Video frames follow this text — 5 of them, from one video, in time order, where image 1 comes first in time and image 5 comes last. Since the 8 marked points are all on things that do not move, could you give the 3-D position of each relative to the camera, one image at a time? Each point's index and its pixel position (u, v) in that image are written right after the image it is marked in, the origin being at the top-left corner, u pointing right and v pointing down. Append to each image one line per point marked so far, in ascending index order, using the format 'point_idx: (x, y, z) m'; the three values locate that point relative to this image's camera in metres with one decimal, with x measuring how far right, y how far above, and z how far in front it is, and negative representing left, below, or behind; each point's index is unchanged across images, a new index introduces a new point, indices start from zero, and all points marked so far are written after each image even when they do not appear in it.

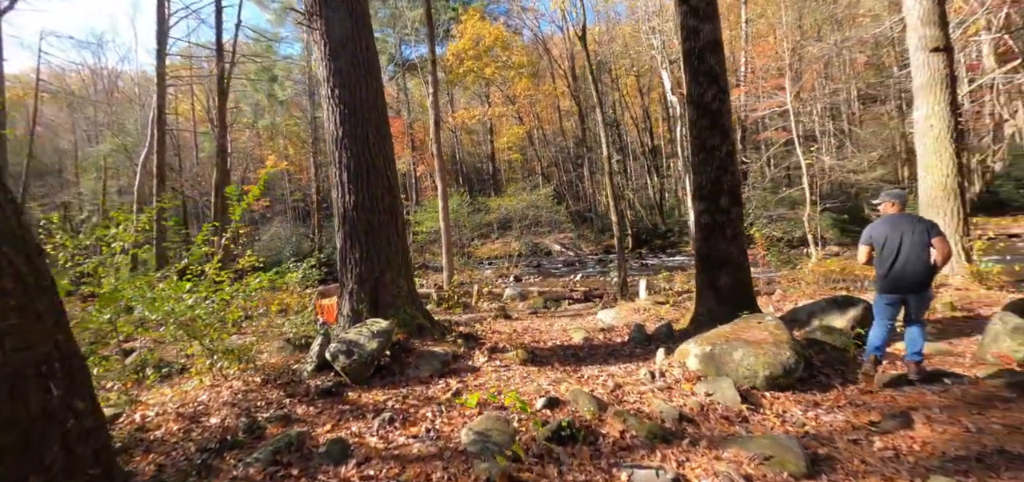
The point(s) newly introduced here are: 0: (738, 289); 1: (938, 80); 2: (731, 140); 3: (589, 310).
0: (+2.6, -0.6, +5.3) m
1: (+7.6, +2.7, +8.4) m
2: (+2.6, +1.2, +5.4) m
3: (+1.4, -1.3, +8.7) m
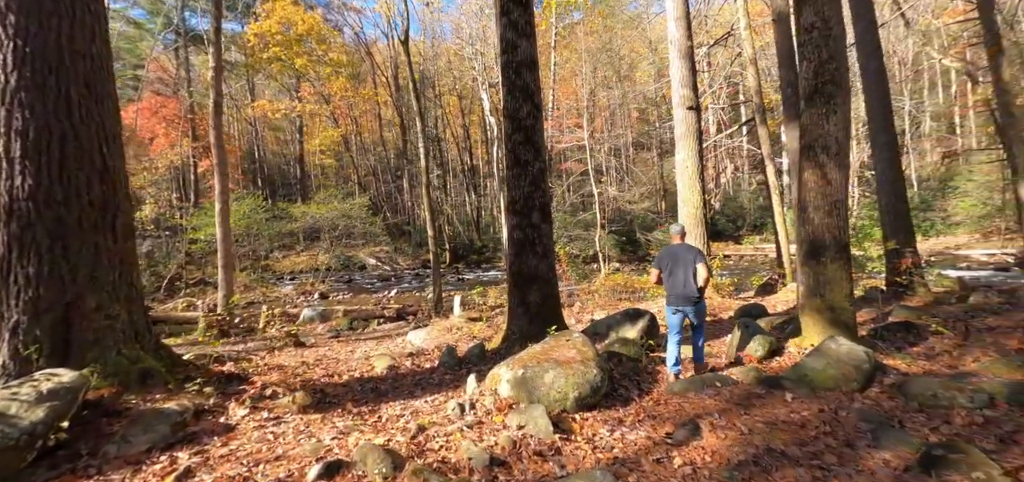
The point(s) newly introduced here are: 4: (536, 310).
0: (+0.4, -0.7, +5.3) m
1: (+4.0, +2.3, +10.1) m
2: (+0.4, +1.0, +5.5) m
3: (-1.9, -1.5, +8.0) m
4: (+0.3, -0.8, +5.3) m
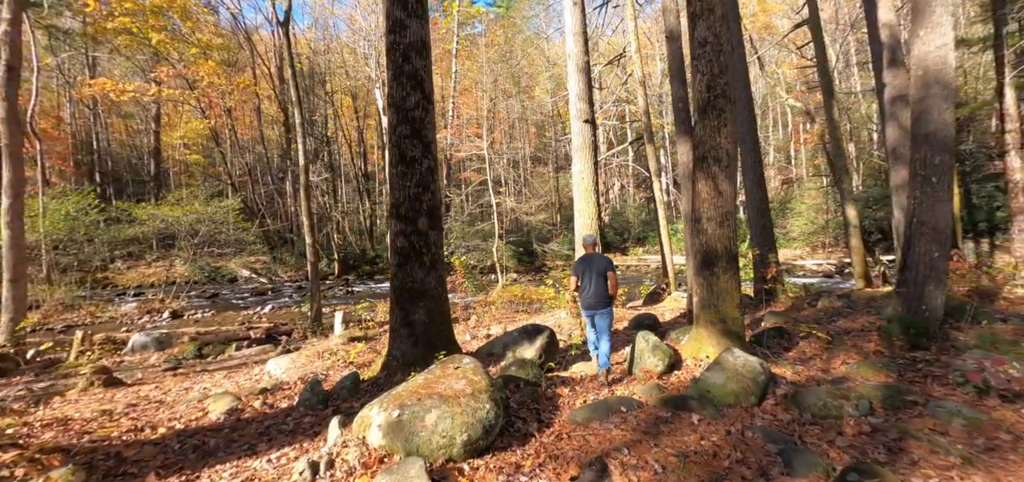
0: (-0.8, -0.8, +4.6) m
1: (+1.7, +2.1, +10.2) m
2: (-0.8, +0.9, +4.8) m
3: (-3.6, -1.6, +6.7) m
4: (-0.9, -0.9, +4.6) m
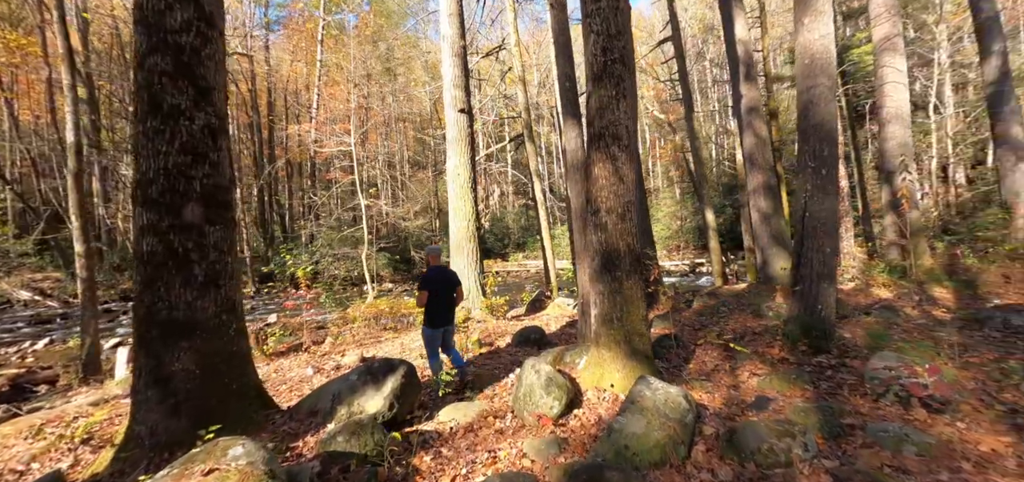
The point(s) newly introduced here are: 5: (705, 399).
0: (-1.8, -0.8, +2.9) m
1: (-0.9, +2.0, +8.9) m
2: (-1.9, +0.9, +3.1) m
3: (-5.1, -1.7, +4.2) m
4: (-1.9, -0.9, +2.9) m
5: (+1.6, -1.3, +4.0) m
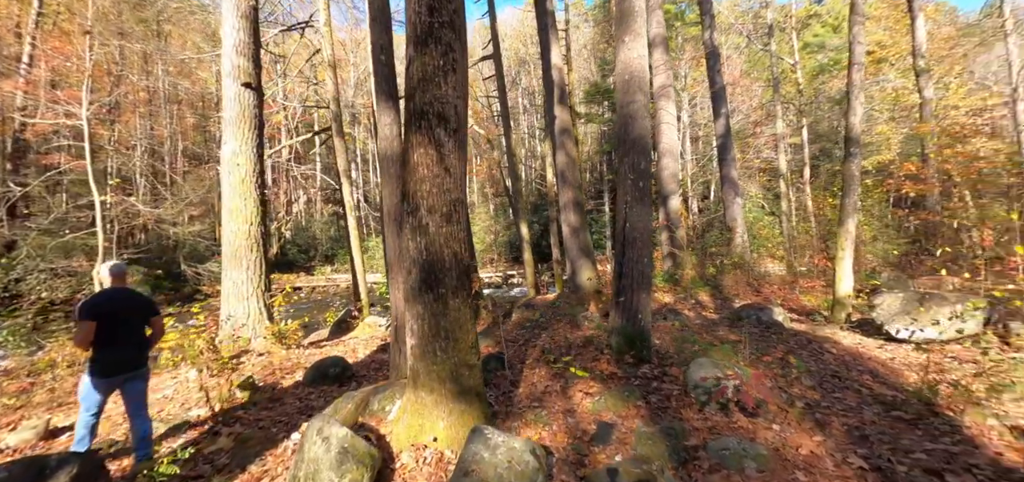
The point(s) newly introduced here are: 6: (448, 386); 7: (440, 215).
0: (-2.6, -0.8, +1.1) m
1: (-3.9, +1.9, +7.1) m
2: (-2.8, +0.9, +1.3) m
3: (-6.1, -1.7, +1.0) m
4: (-2.7, -0.9, +1.0) m
5: (+0.2, -1.4, +3.3) m
6: (-0.5, -1.0, +3.3) m
7: (-0.5, +0.2, +3.4) m
